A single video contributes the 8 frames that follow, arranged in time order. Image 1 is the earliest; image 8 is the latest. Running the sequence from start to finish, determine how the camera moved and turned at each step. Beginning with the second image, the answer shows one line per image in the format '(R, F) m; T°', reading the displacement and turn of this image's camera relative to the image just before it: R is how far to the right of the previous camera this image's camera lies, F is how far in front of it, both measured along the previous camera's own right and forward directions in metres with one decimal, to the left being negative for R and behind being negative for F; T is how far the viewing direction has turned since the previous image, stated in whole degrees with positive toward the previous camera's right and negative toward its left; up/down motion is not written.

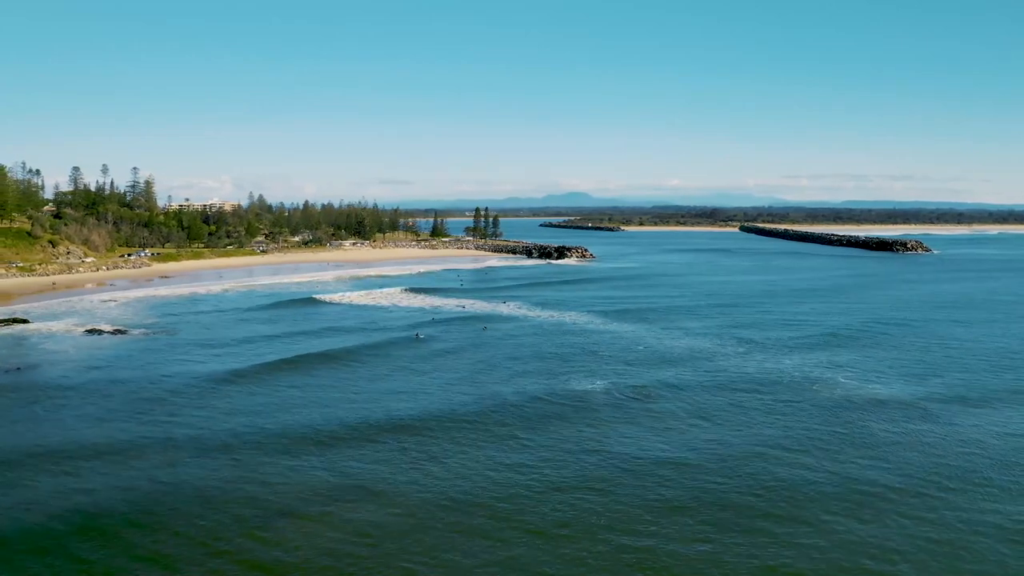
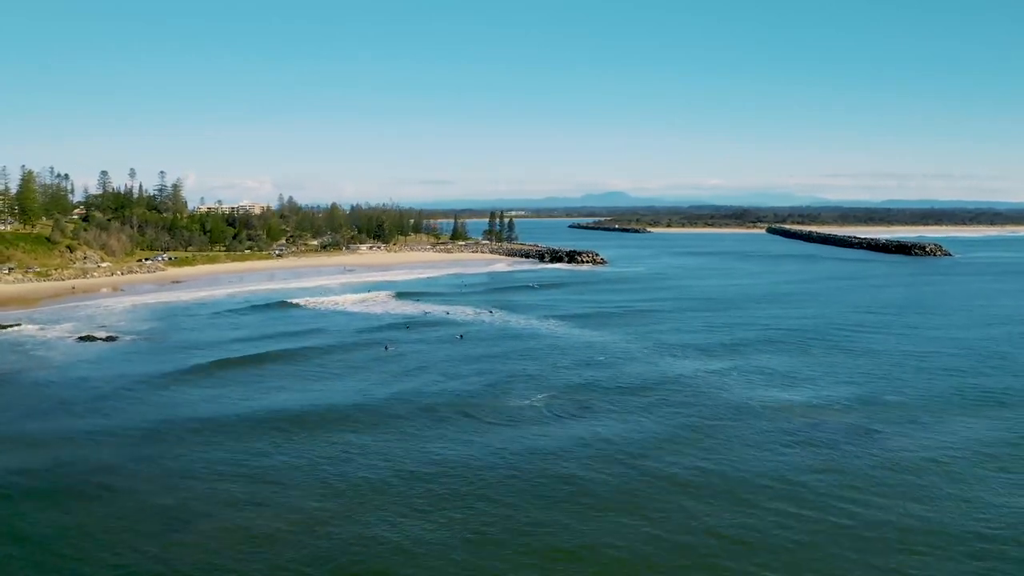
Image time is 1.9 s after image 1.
(+2.1, -0.8) m; -2°
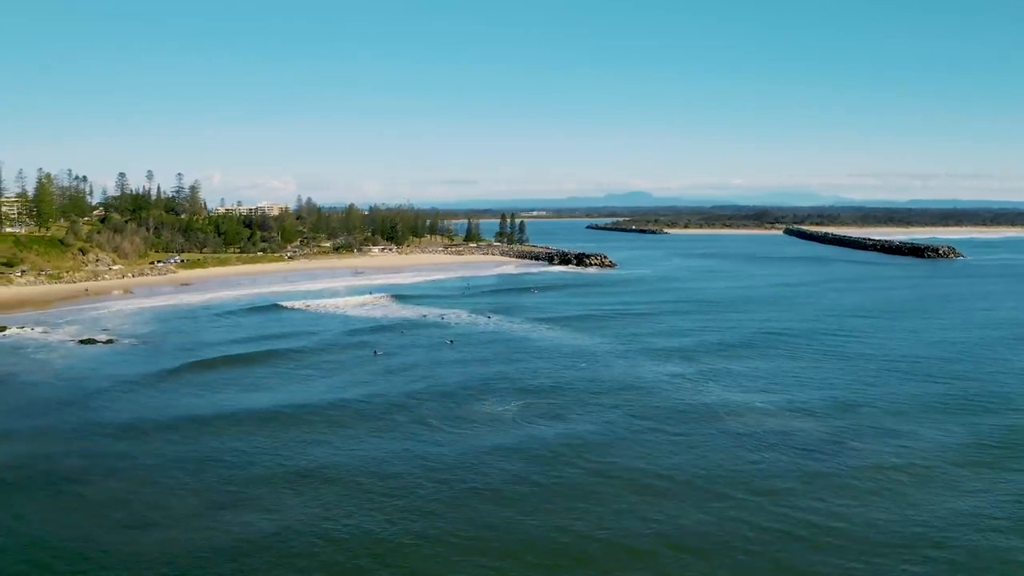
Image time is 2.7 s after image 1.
(+1.1, -0.4) m; -1°
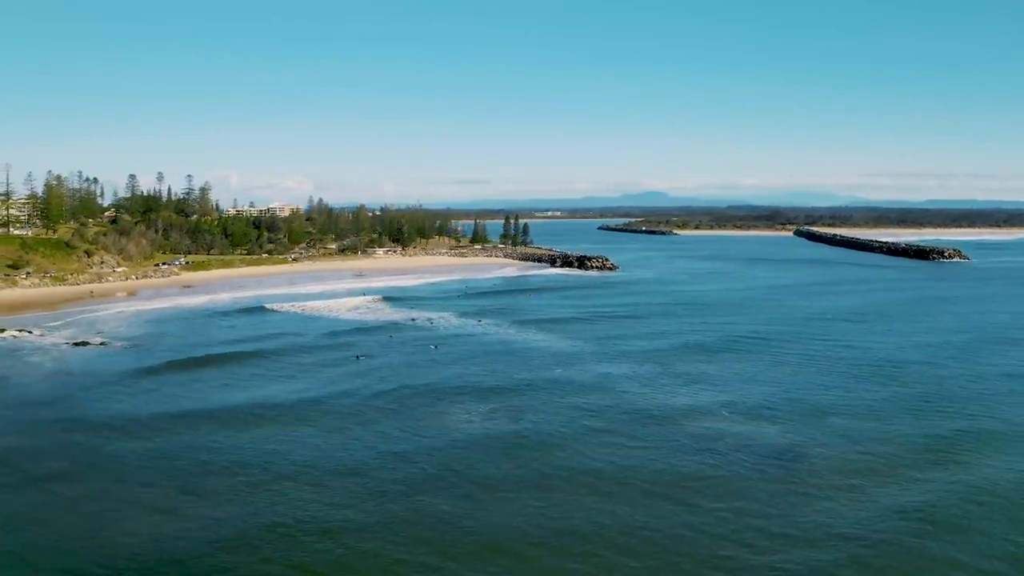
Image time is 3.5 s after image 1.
(+1.1, -0.5) m; -1°
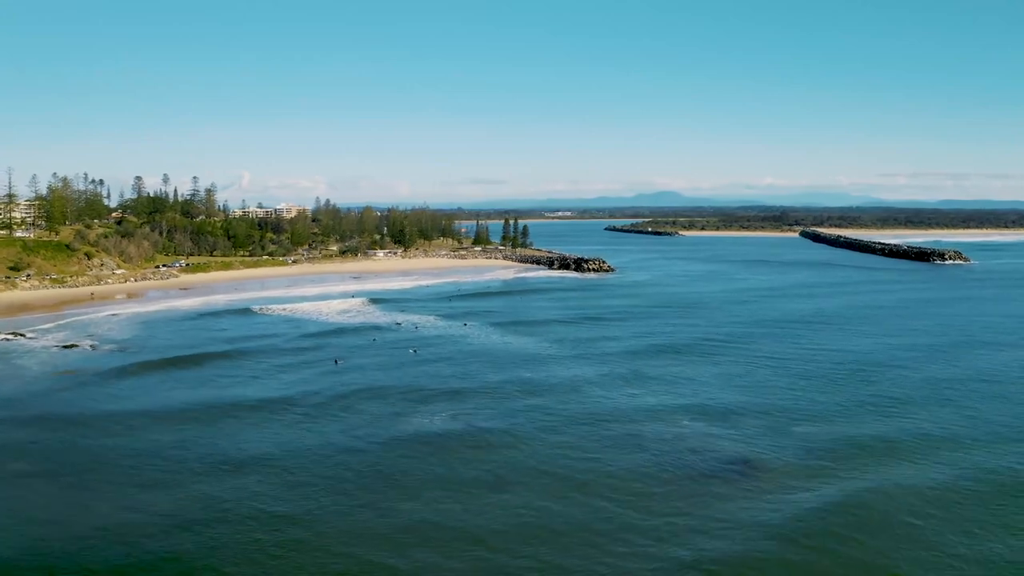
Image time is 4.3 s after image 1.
(+1.2, -0.7) m; 0°
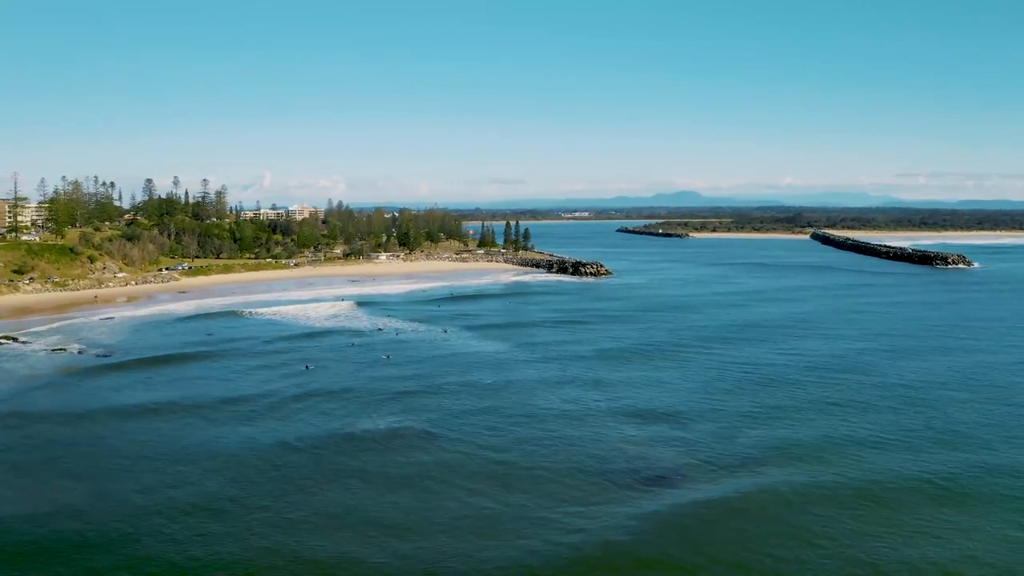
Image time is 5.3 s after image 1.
(+1.7, -0.9) m; -1°
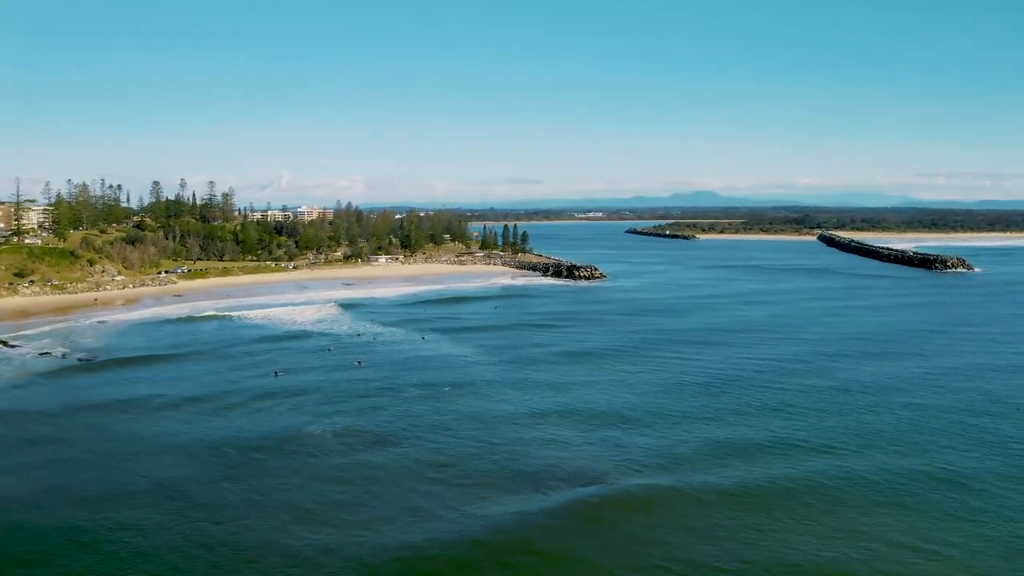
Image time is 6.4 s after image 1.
(+1.8, -1.0) m; -1°
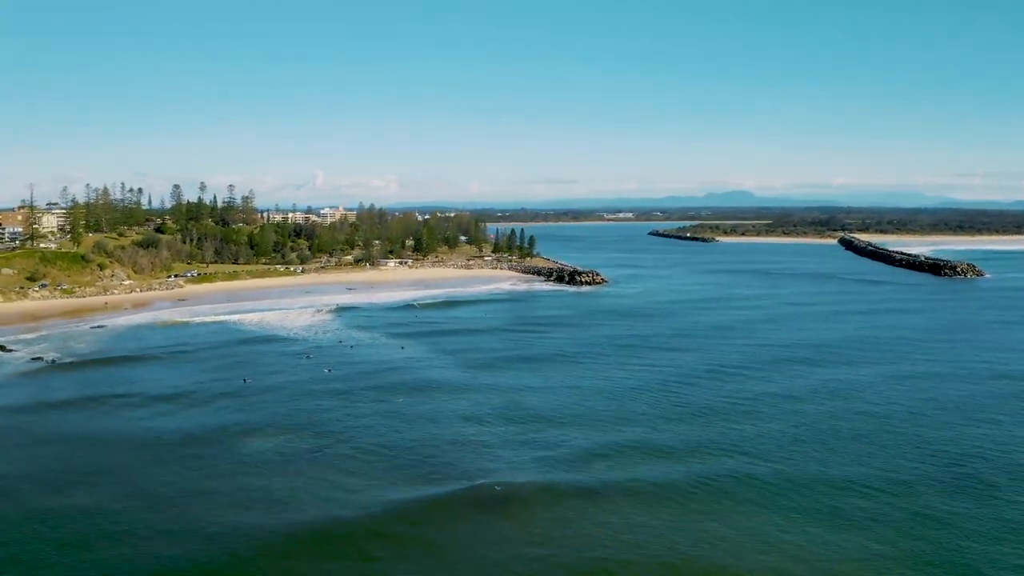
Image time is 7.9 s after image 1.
(+2.3, -1.0) m; -1°
